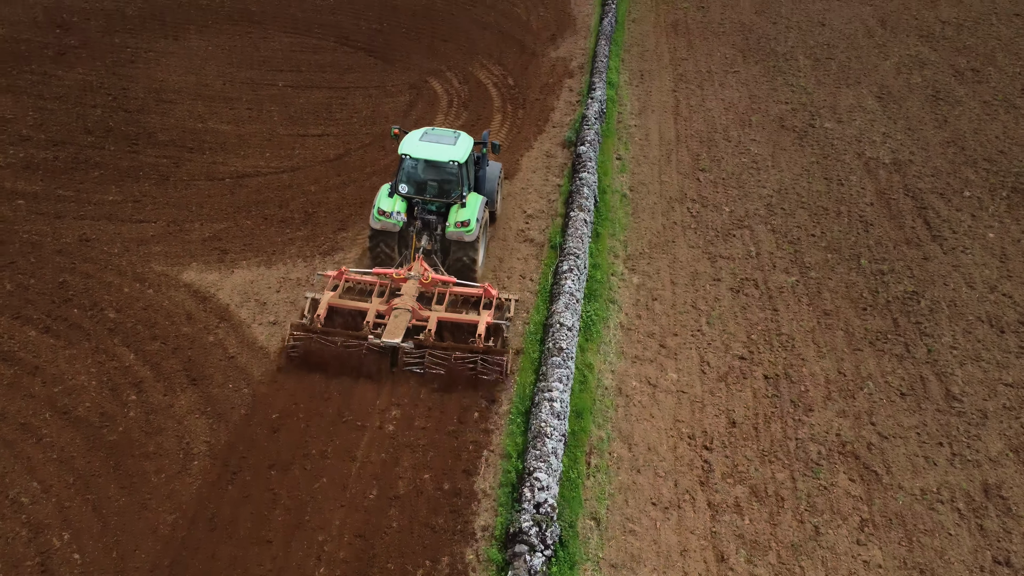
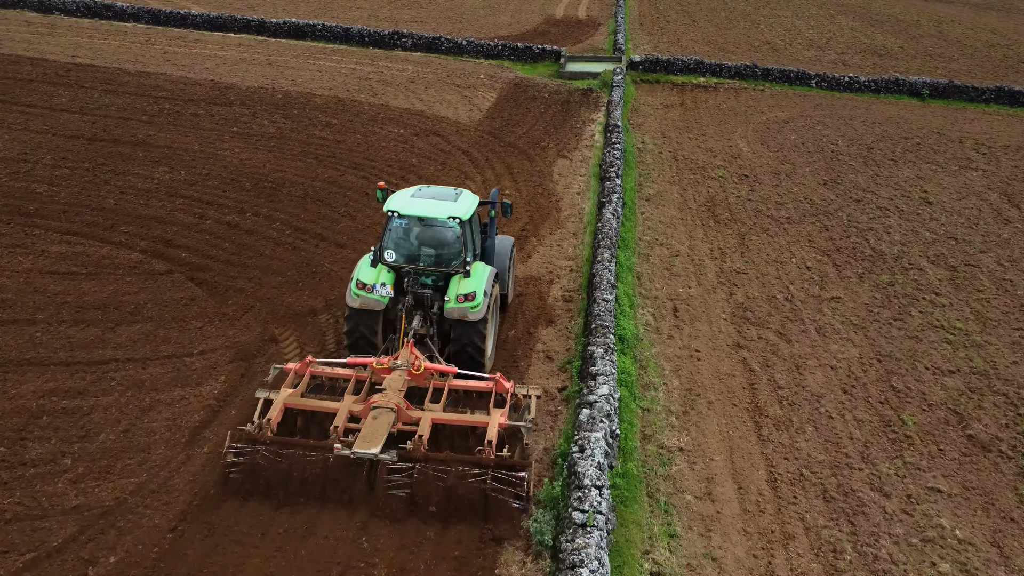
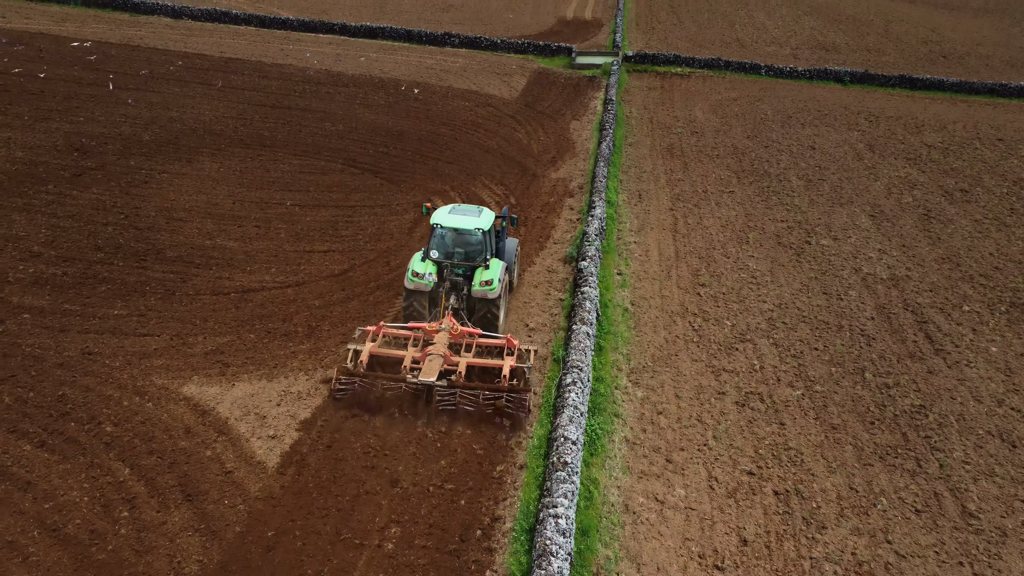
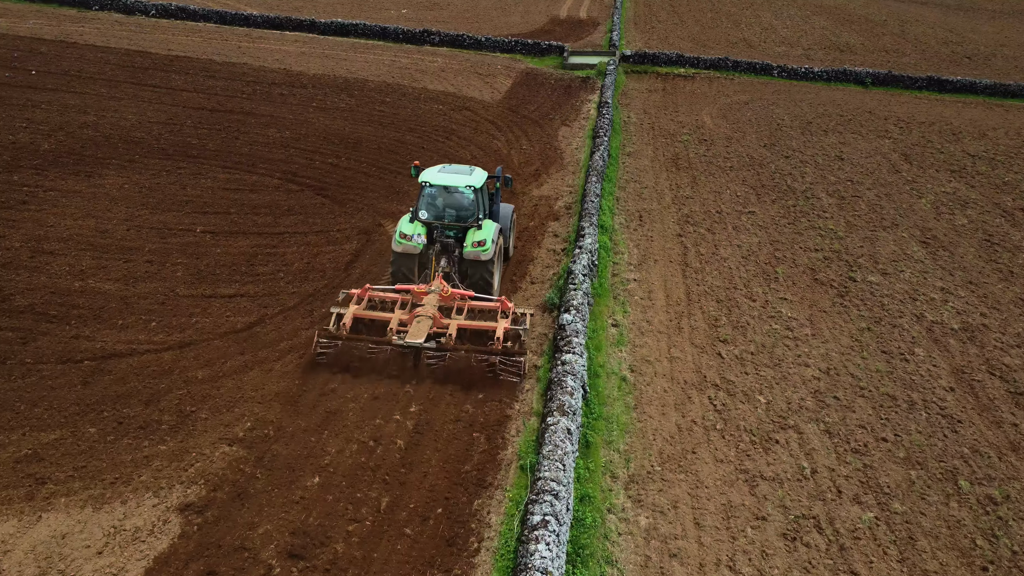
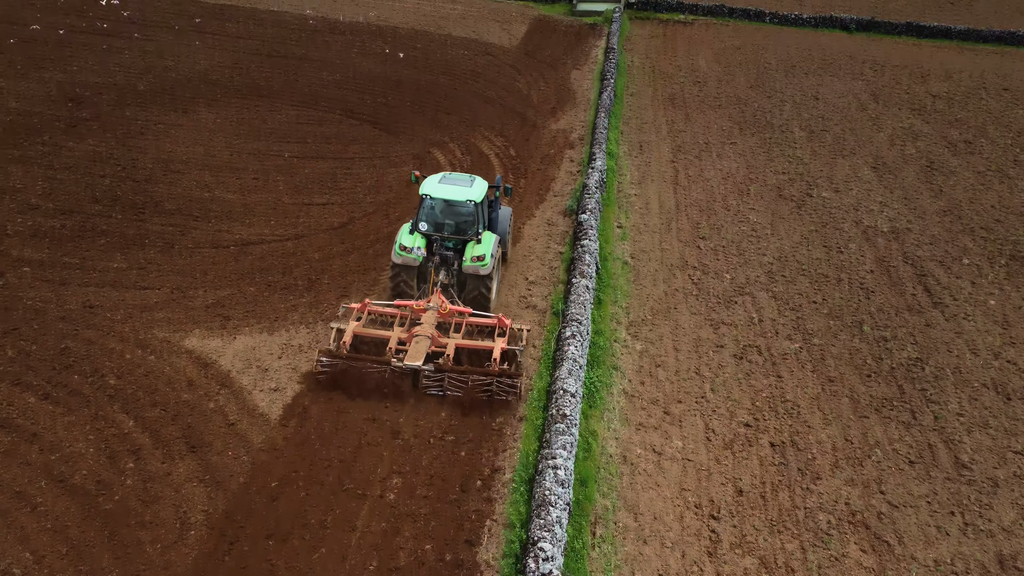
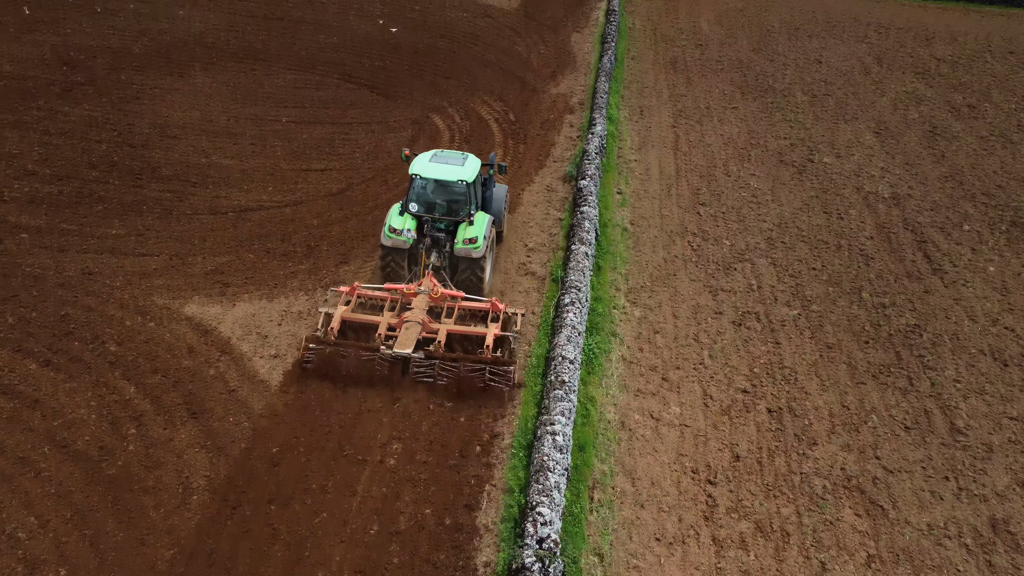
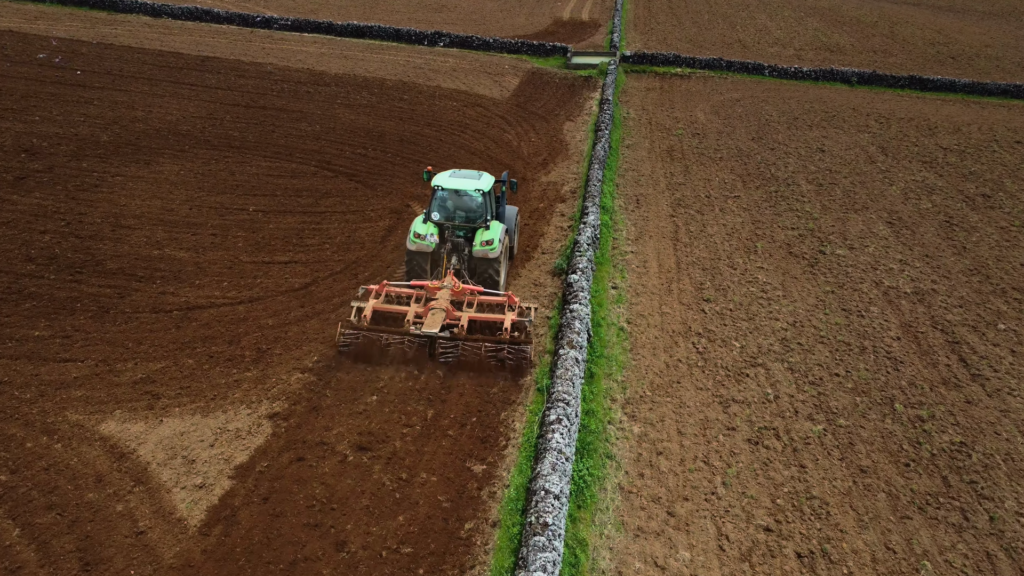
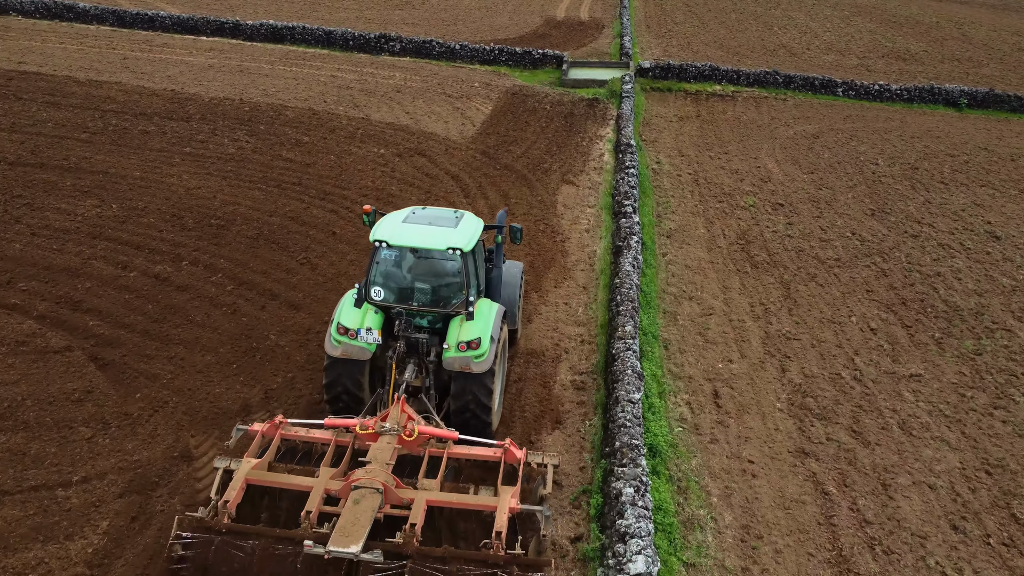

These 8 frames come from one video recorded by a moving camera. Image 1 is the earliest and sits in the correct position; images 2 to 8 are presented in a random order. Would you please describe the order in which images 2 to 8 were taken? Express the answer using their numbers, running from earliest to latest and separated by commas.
6, 5, 3, 7, 4, 2, 8
